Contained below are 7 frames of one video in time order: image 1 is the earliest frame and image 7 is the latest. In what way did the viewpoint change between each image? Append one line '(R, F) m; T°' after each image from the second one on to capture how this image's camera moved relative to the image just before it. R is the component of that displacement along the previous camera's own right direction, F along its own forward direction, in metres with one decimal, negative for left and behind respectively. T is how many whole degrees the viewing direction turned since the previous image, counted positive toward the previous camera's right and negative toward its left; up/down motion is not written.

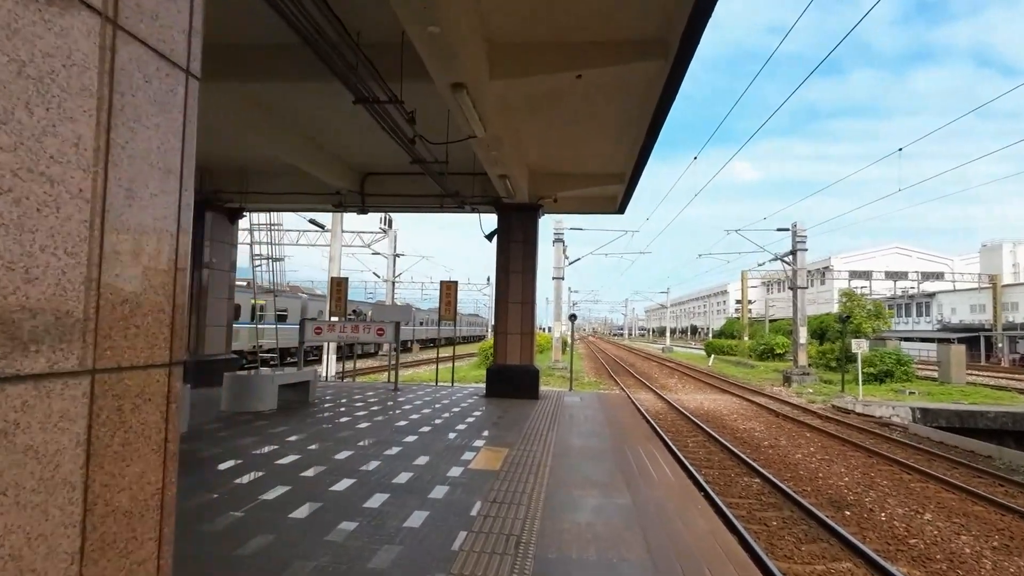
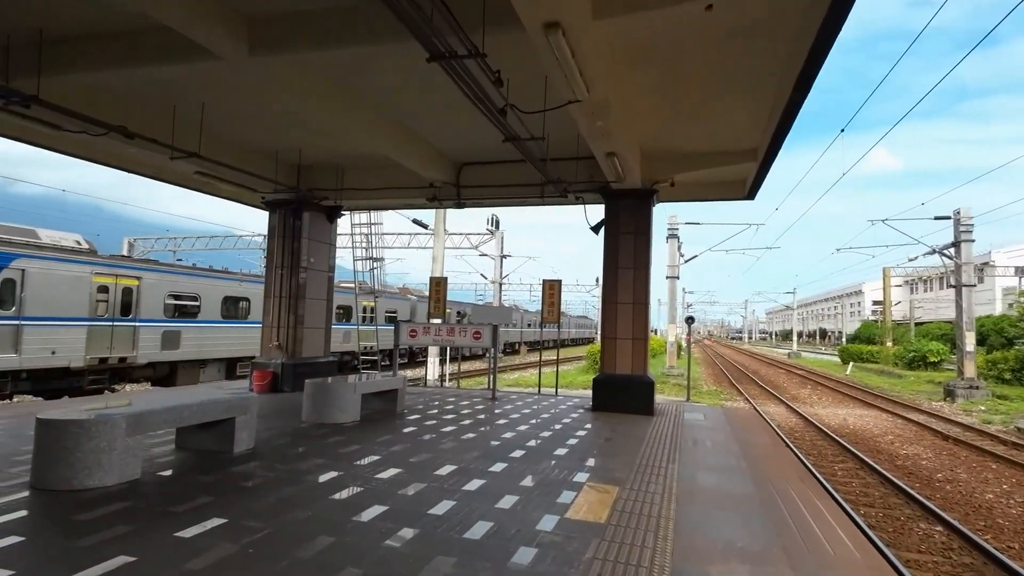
(0.0, +1.1) m; -12°
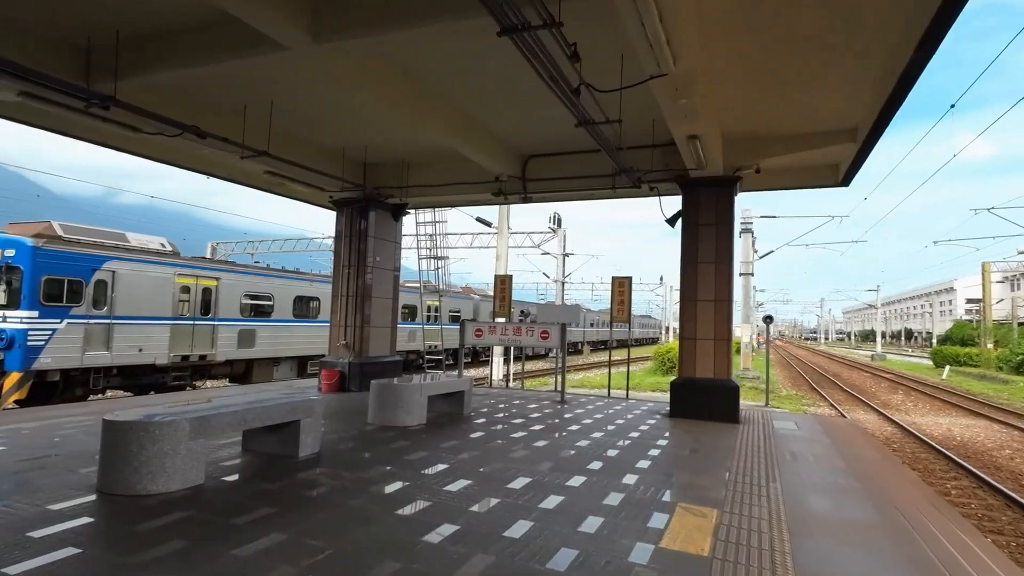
(-0.1, +0.4) m; -7°
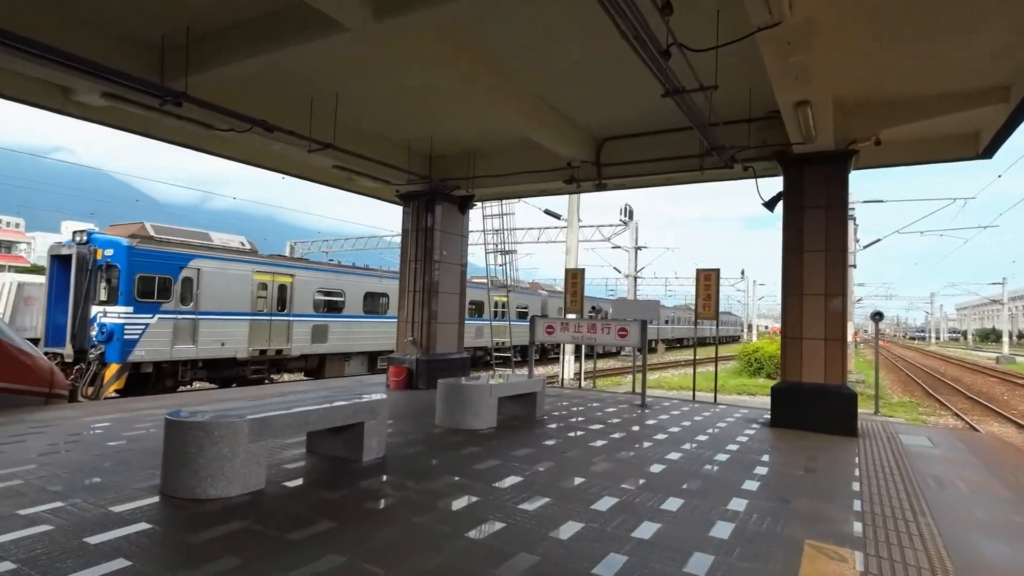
(-0.1, +0.5) m; -7°
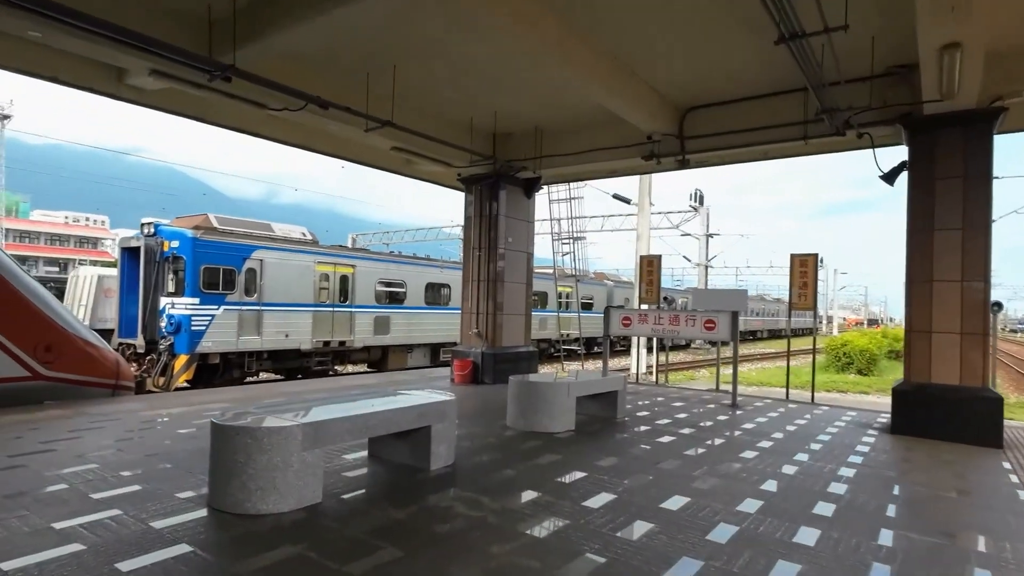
(-0.2, +0.7) m; -6°
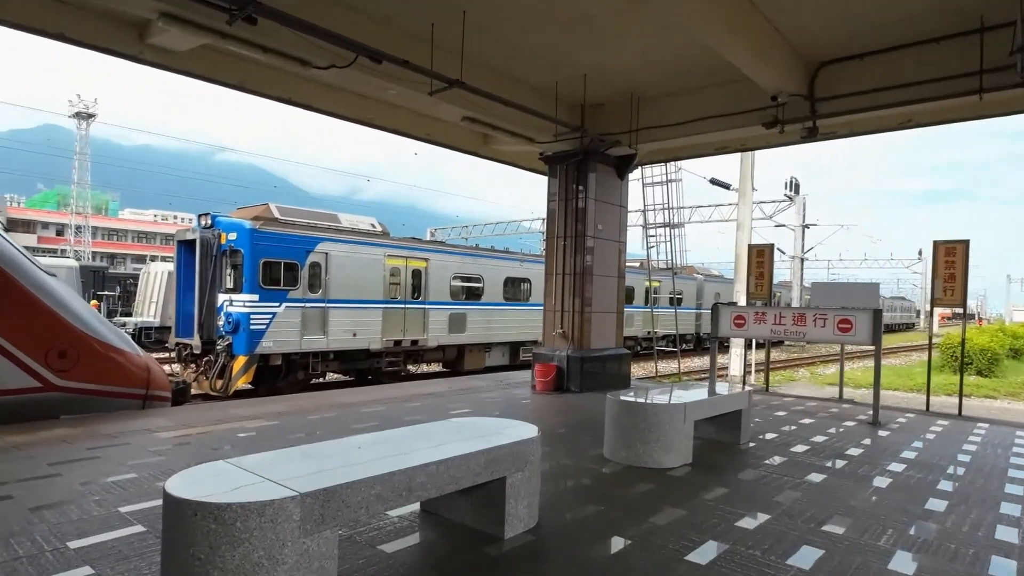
(-0.2, +1.4) m; -7°
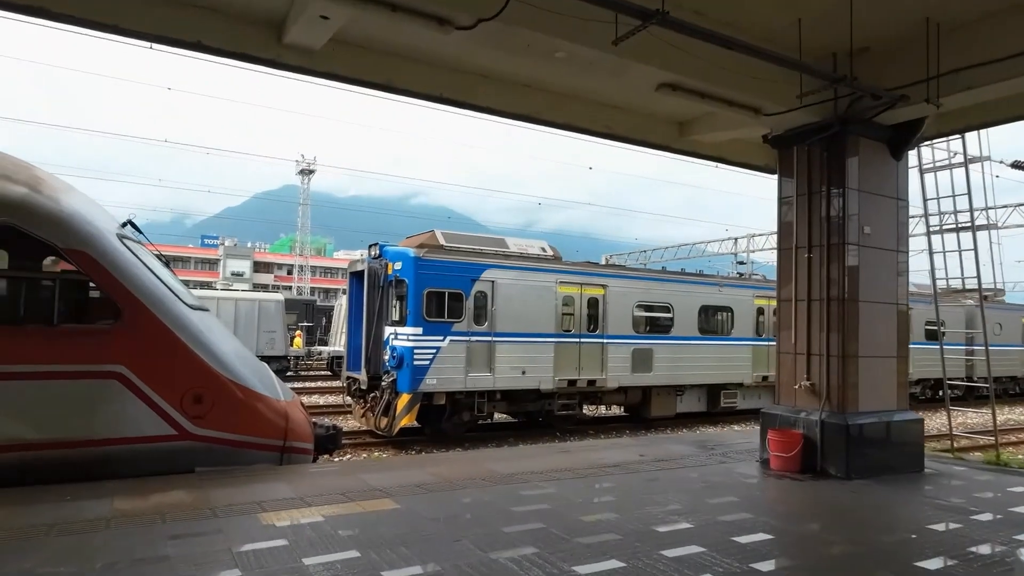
(-0.4, +2.0) m; -18°
